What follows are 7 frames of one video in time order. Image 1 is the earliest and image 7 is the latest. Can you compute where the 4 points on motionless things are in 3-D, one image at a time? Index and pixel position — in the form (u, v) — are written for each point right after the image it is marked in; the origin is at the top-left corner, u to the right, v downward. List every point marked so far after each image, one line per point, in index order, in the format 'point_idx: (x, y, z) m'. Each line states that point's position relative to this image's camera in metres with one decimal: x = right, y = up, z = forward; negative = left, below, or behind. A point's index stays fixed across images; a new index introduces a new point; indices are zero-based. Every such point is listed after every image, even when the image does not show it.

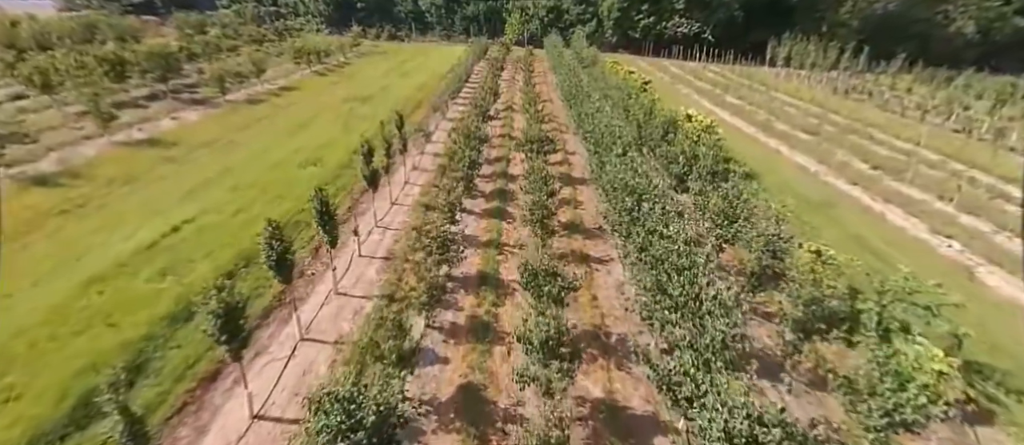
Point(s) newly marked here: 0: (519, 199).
0: (+0.3, +1.0, +19.2) m
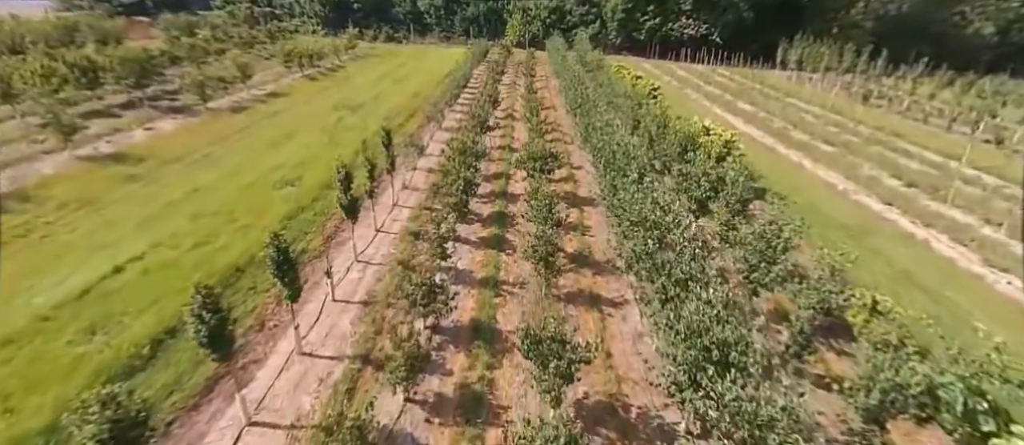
0: (+0.3, -0.1, +17.2) m
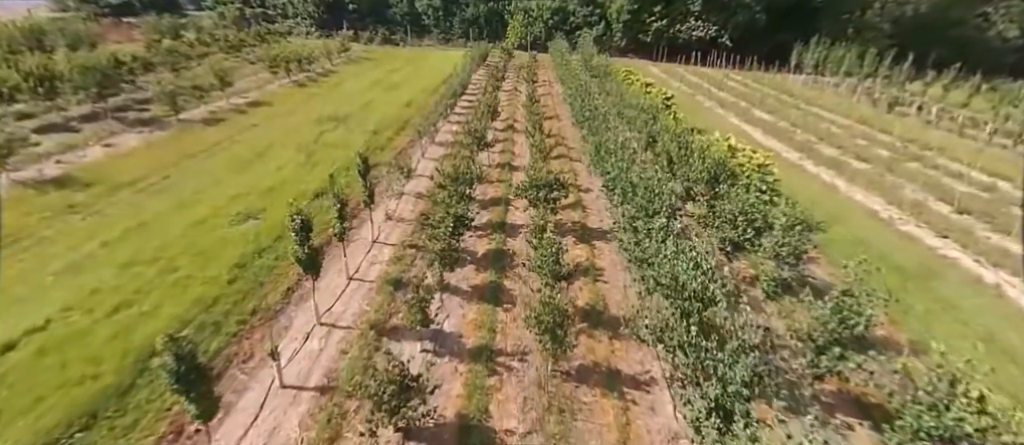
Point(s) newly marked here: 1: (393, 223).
0: (+0.3, -1.4, +14.6) m
1: (-4.3, 0.0, +16.6) m
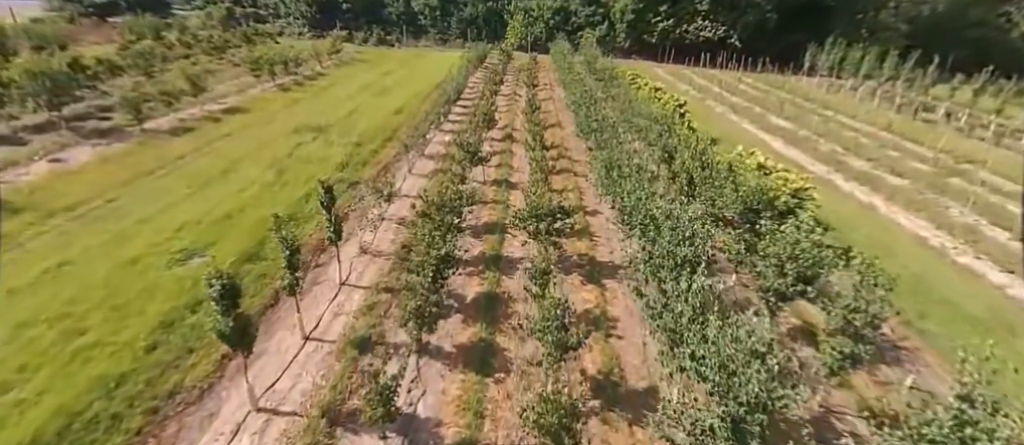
0: (+0.1, -2.5, +12.1) m
1: (-4.4, -1.1, +14.1) m
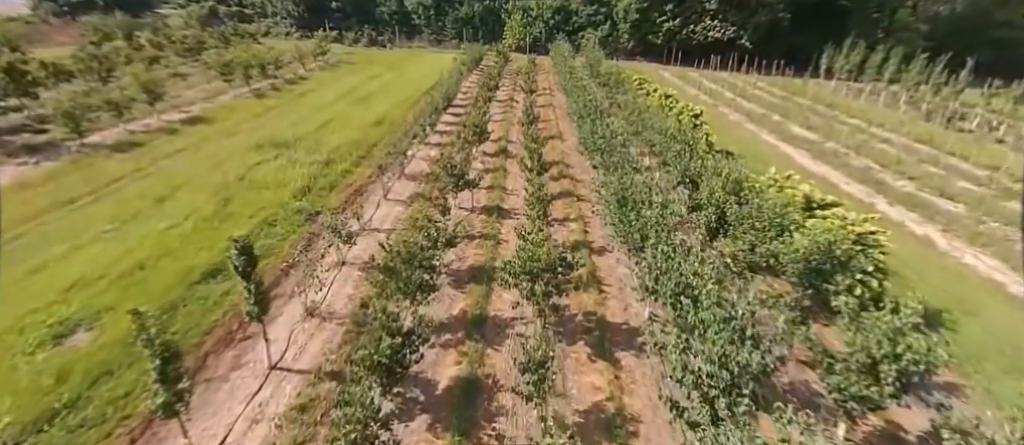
0: (-0.2, -3.9, +8.9) m
1: (-4.7, -2.5, +10.9) m
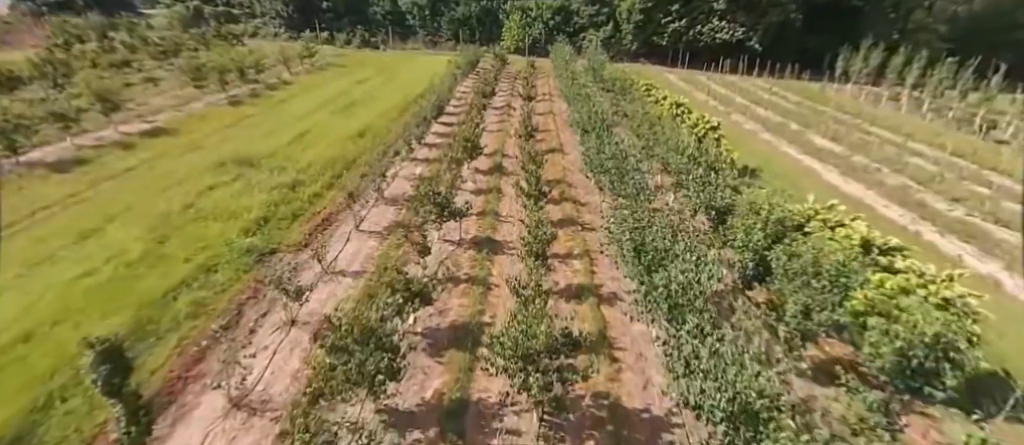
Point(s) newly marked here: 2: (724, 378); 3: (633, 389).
0: (-0.4, -5.1, +6.3) m
1: (-5.0, -3.7, +8.3) m
2: (+3.2, -2.2, +7.2) m
3: (+2.6, -3.5, +9.9) m
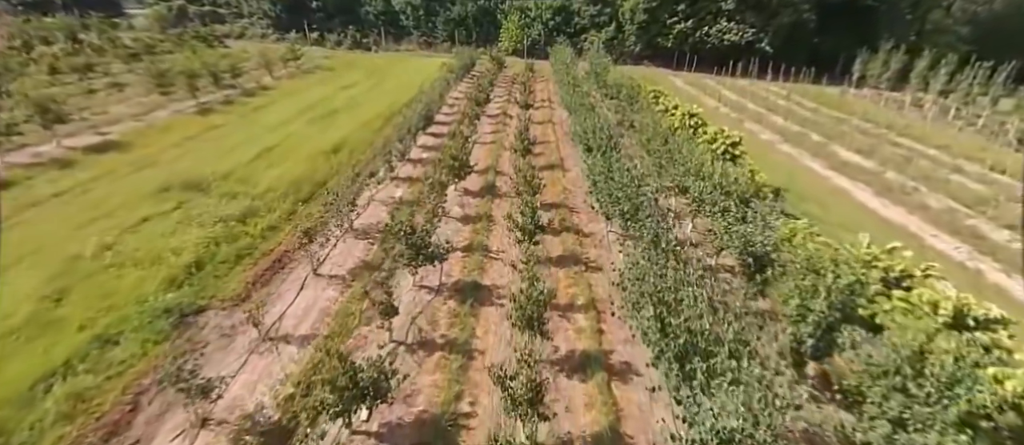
0: (-0.7, -6.3, +3.6) m
1: (-5.2, -4.9, +5.6) m
2: (+2.9, -3.5, +4.5) m
3: (+2.3, -4.7, +7.2) m
